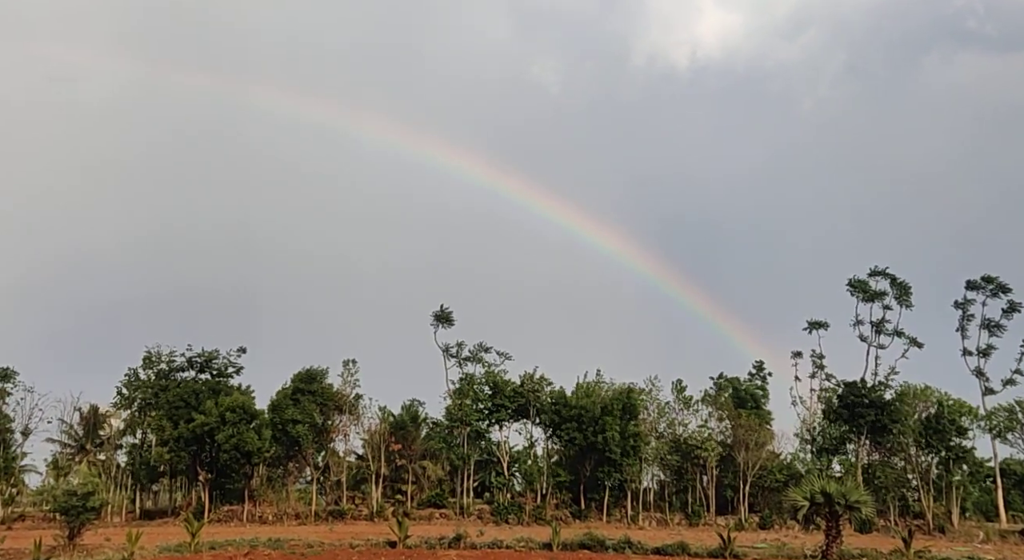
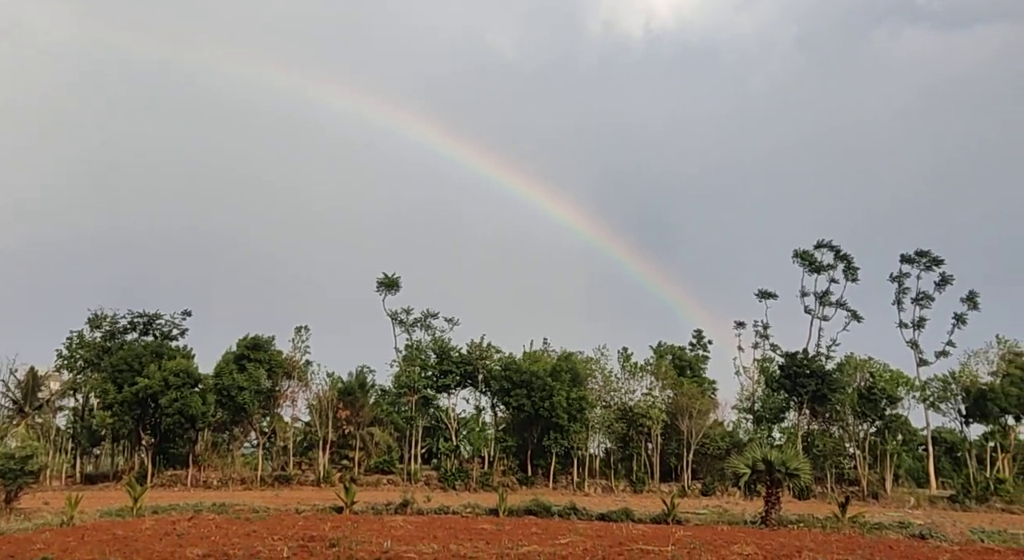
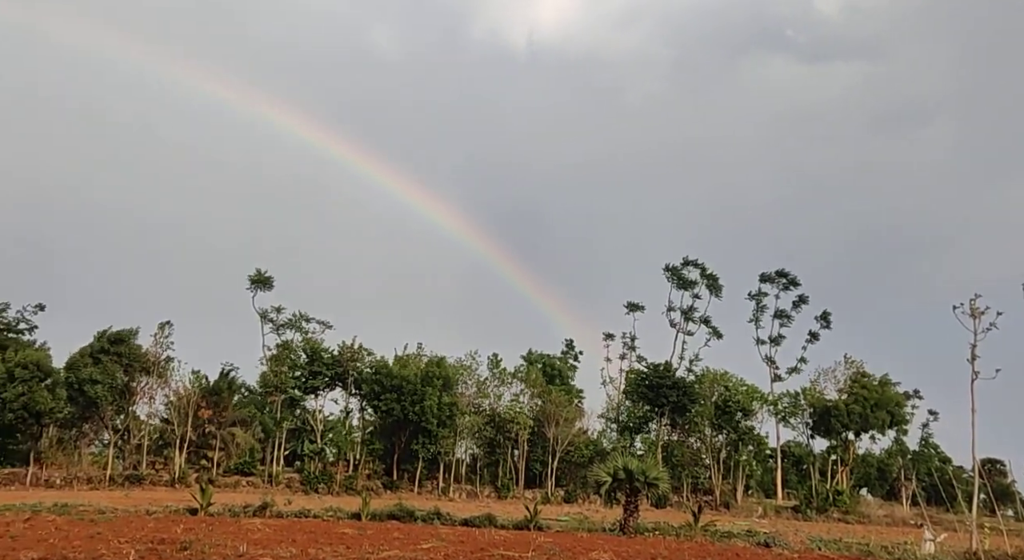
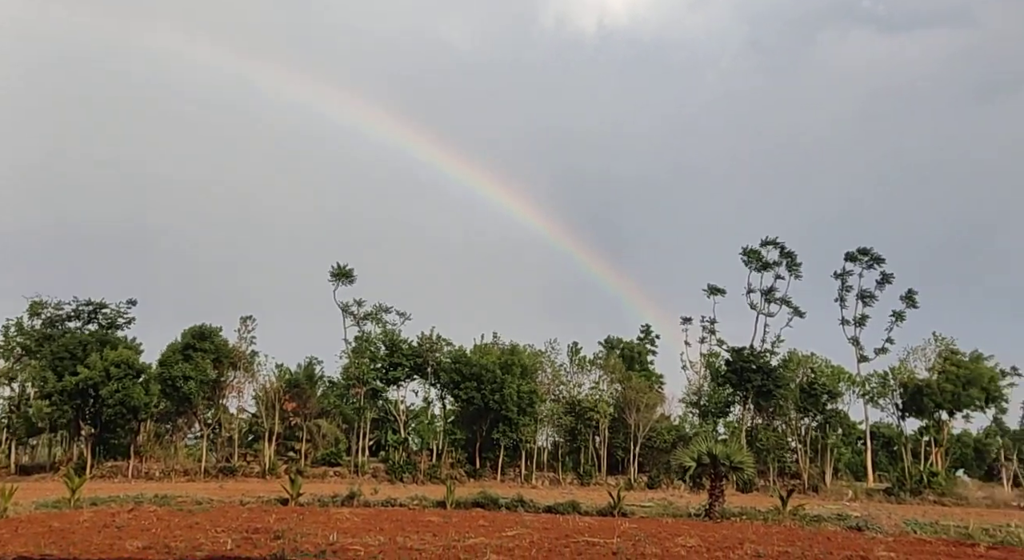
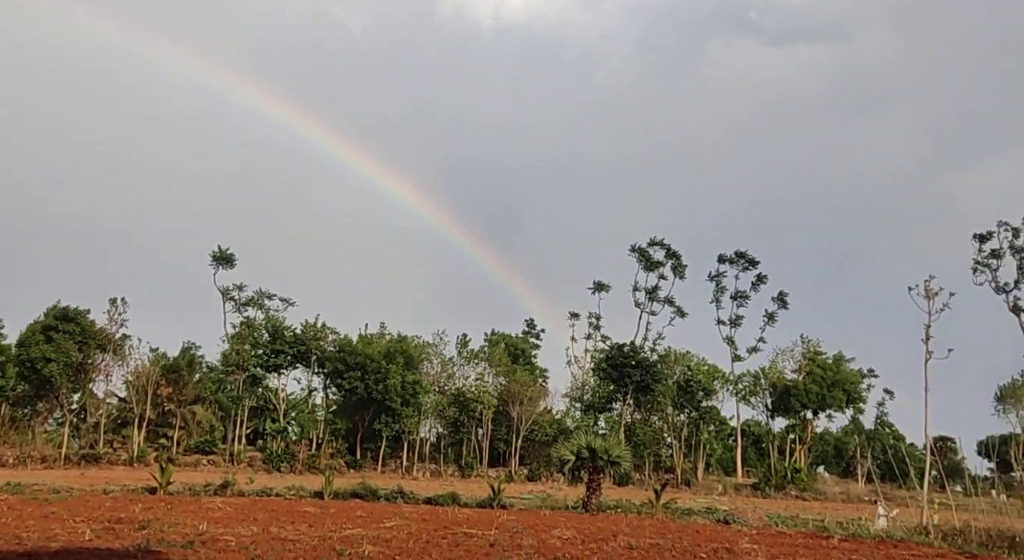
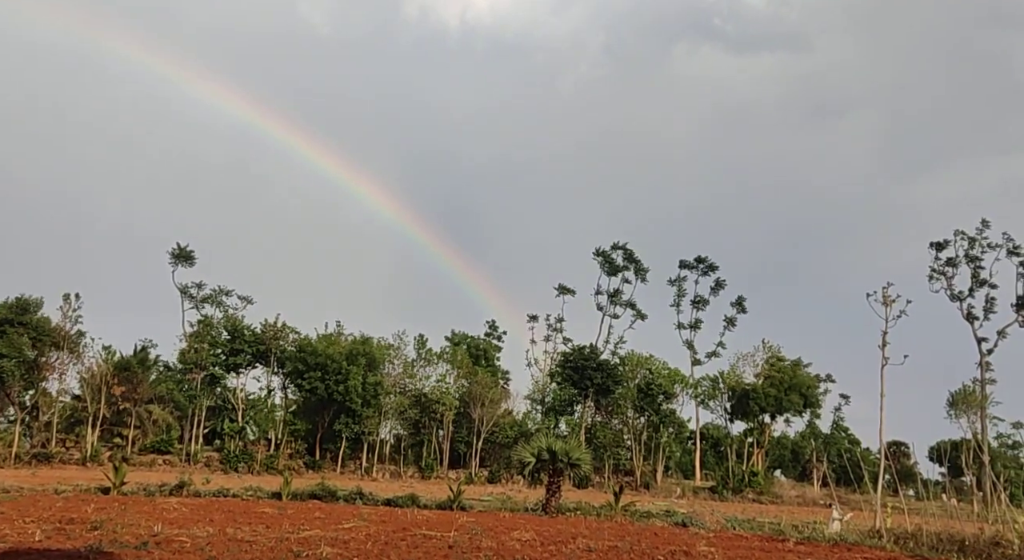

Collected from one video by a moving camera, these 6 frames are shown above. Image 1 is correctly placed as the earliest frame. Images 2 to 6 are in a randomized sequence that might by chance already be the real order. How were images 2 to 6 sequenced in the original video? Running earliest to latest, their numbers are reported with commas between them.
2, 4, 5, 6, 3
